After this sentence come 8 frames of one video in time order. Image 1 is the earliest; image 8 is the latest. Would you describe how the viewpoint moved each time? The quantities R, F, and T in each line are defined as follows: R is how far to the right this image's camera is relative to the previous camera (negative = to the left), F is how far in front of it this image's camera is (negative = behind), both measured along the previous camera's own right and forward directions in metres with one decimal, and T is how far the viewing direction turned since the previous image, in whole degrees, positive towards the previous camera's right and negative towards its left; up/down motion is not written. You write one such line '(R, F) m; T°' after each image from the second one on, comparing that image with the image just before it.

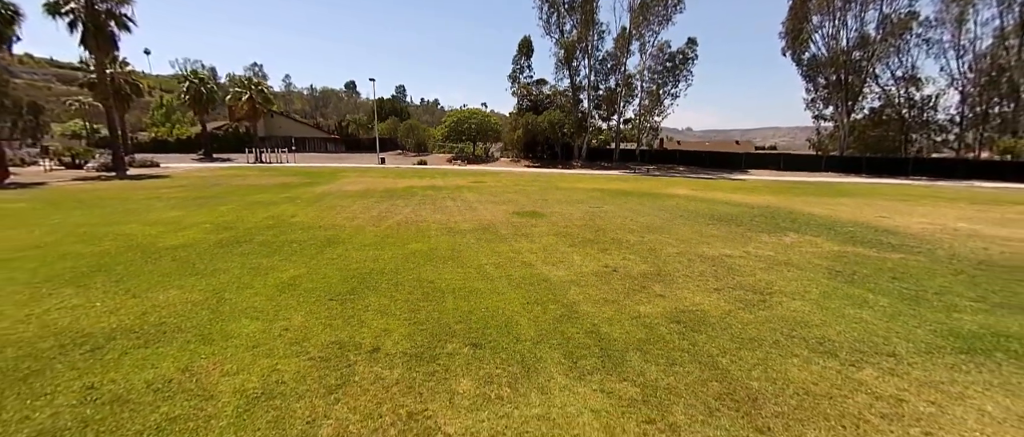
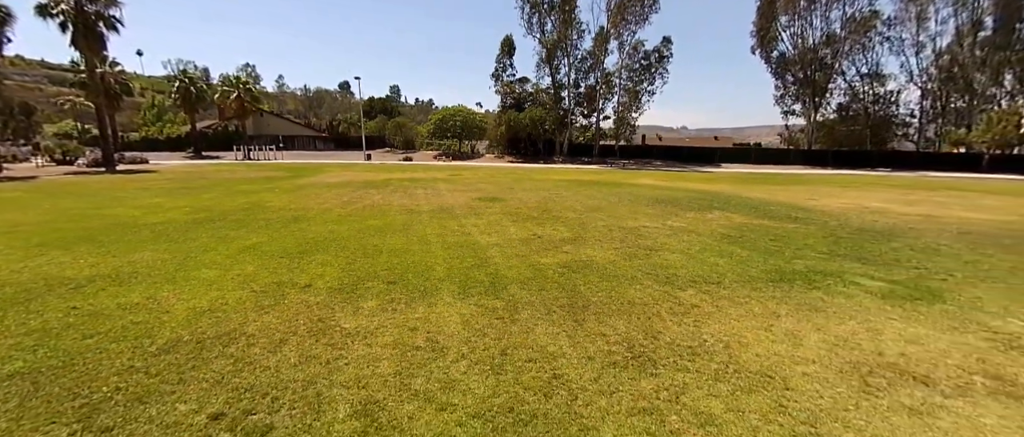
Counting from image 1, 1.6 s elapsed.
(+1.1, -1.0) m; +1°
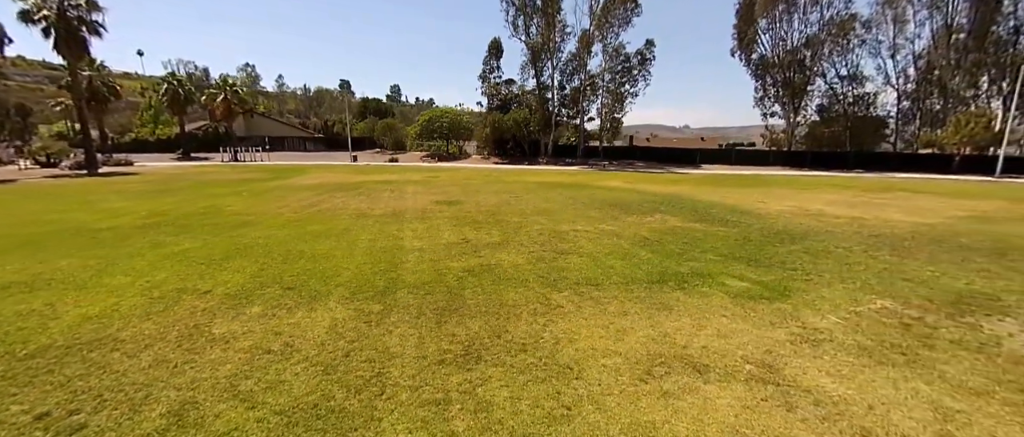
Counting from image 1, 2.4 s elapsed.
(+1.4, -0.4) m; 0°
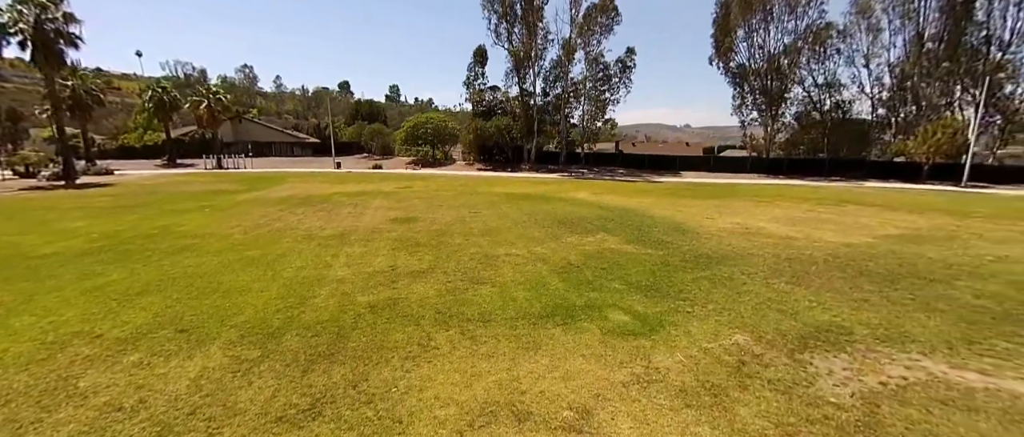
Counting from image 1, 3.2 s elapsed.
(+1.5, -0.3) m; 0°
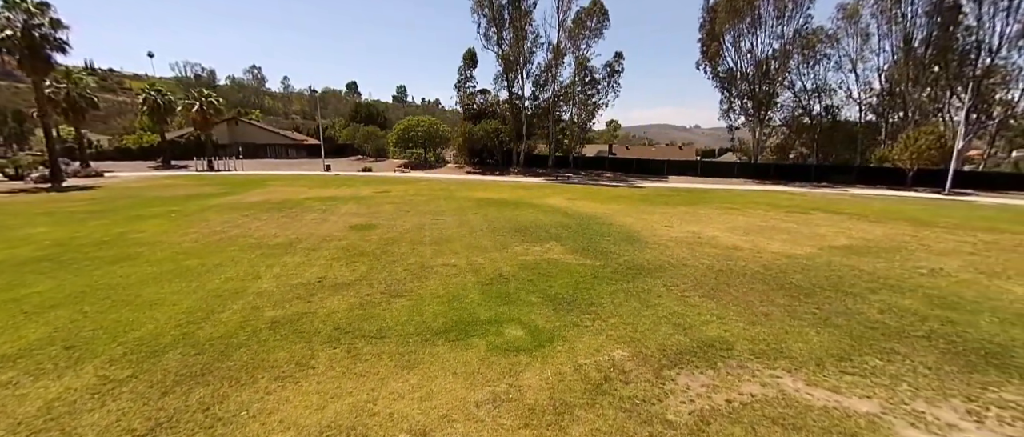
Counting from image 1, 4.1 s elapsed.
(+1.6, -0.1) m; -1°
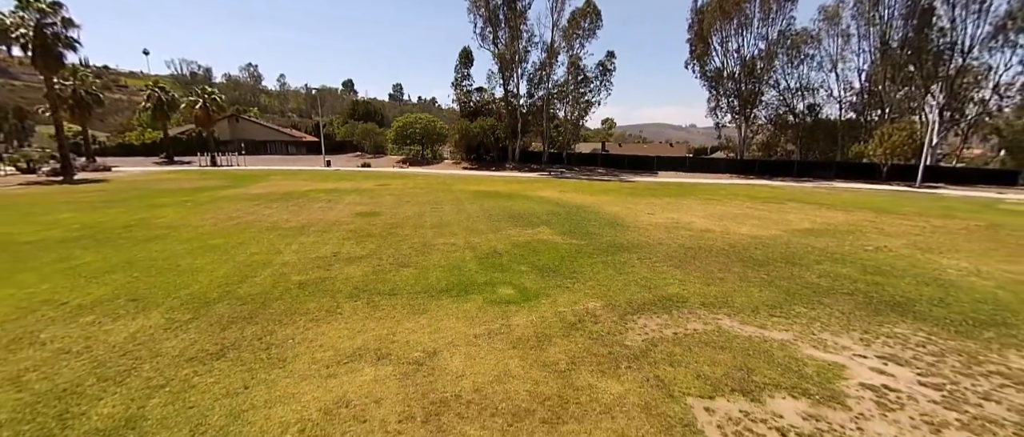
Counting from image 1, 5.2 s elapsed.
(+0.1, -1.1) m; +1°
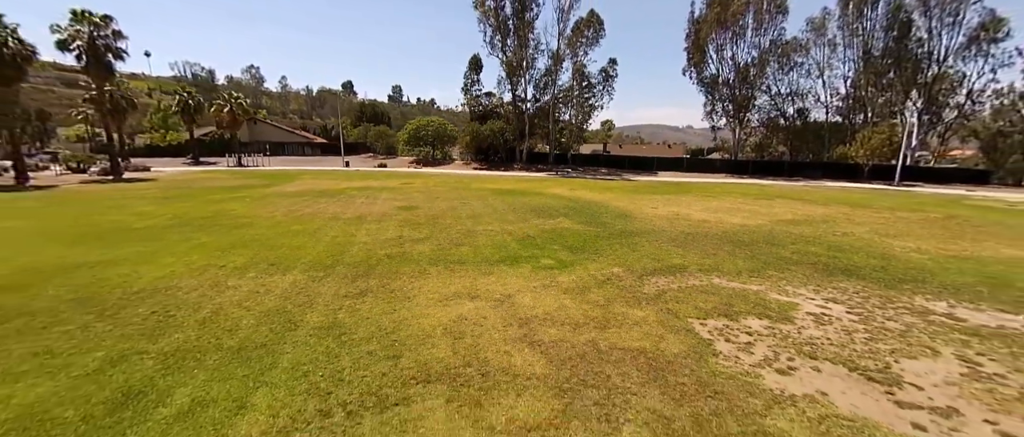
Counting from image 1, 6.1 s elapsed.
(-1.0, -2.0) m; 0°
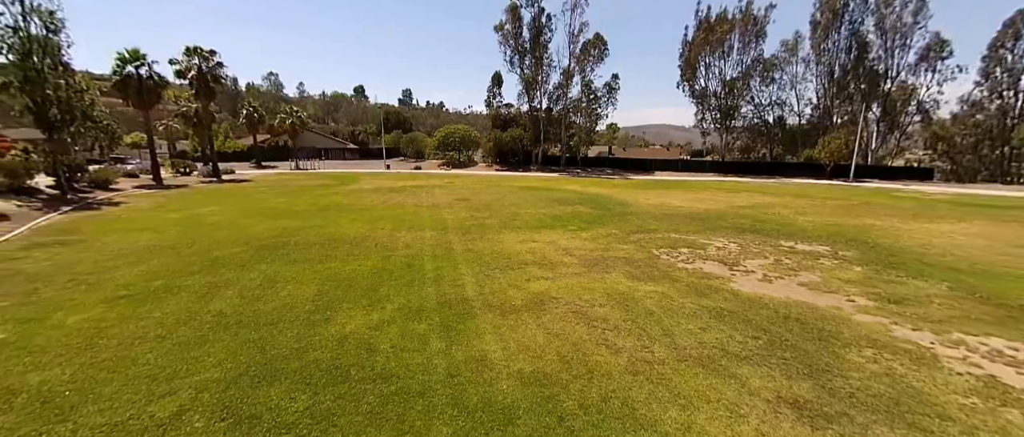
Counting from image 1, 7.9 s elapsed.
(-1.1, -5.5) m; -1°
